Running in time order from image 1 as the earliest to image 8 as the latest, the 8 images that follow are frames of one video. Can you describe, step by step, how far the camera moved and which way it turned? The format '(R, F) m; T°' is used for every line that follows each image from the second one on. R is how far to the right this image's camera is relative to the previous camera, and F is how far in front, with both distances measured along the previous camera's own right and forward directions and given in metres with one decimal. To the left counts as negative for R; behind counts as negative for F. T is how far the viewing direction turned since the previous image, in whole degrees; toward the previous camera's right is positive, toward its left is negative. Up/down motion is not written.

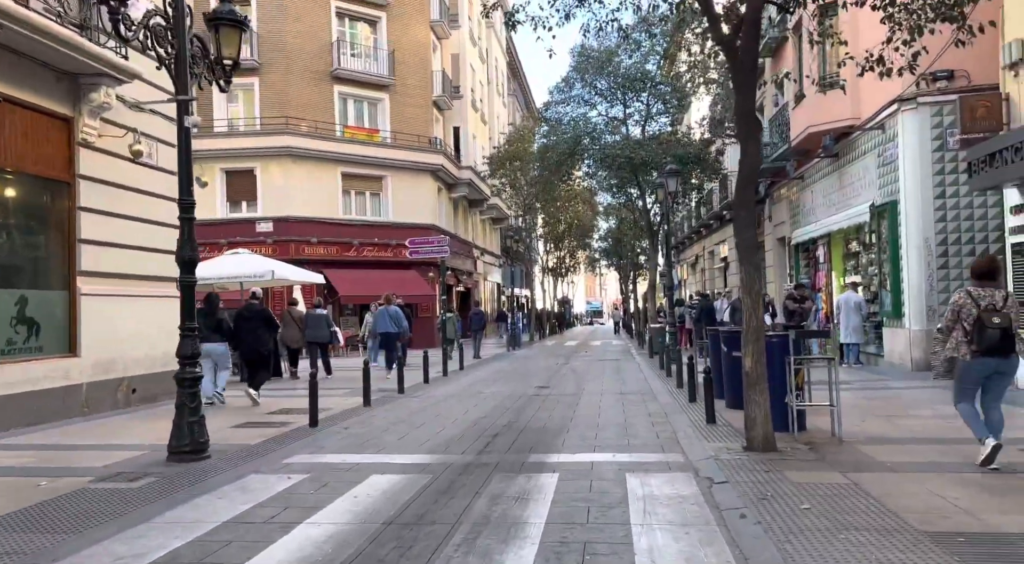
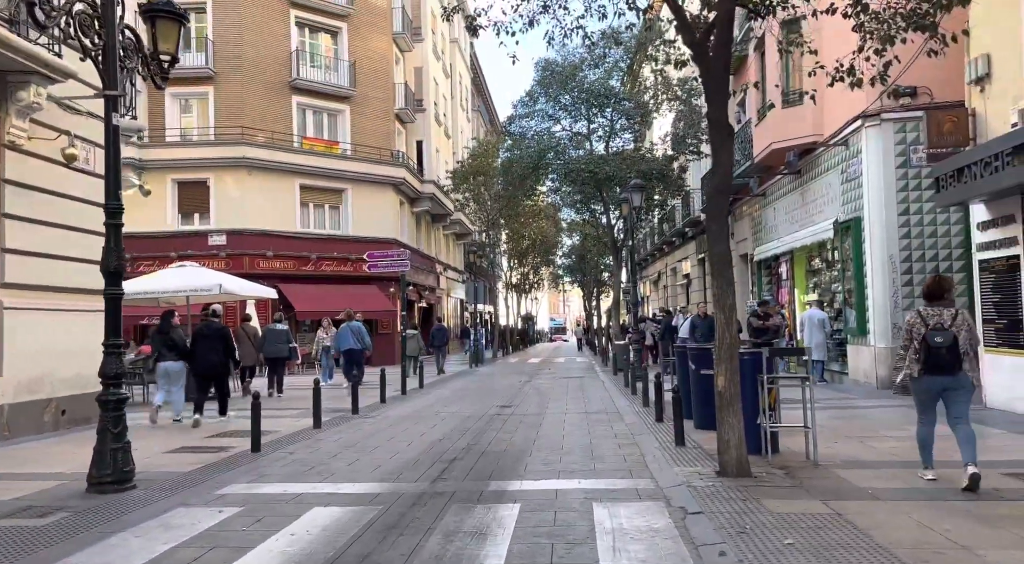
(0.0, +0.5) m; +3°
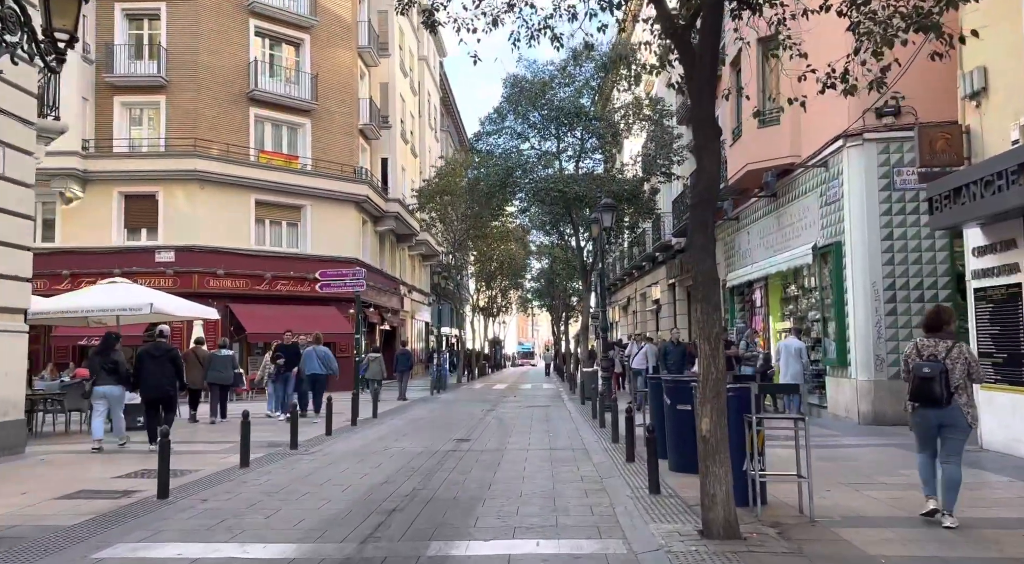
(+0.2, +1.1) m; +2°
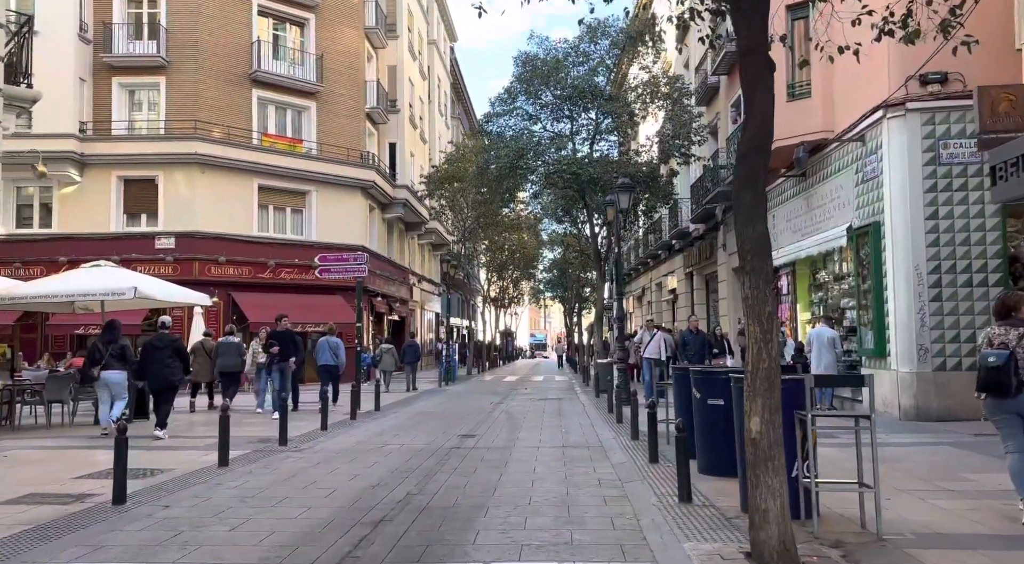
(0.0, +1.1) m; -1°
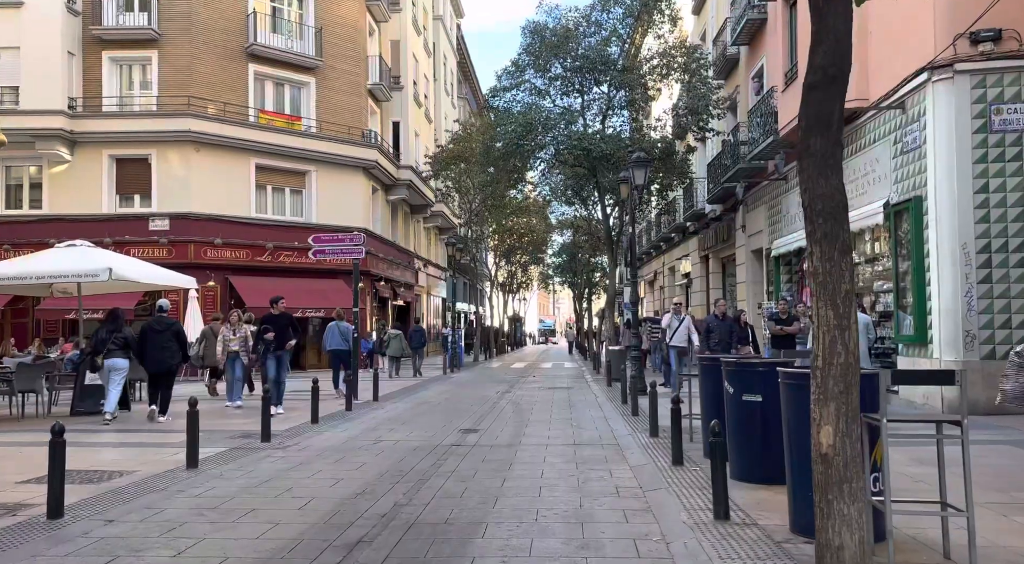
(0.0, +1.1) m; -1°
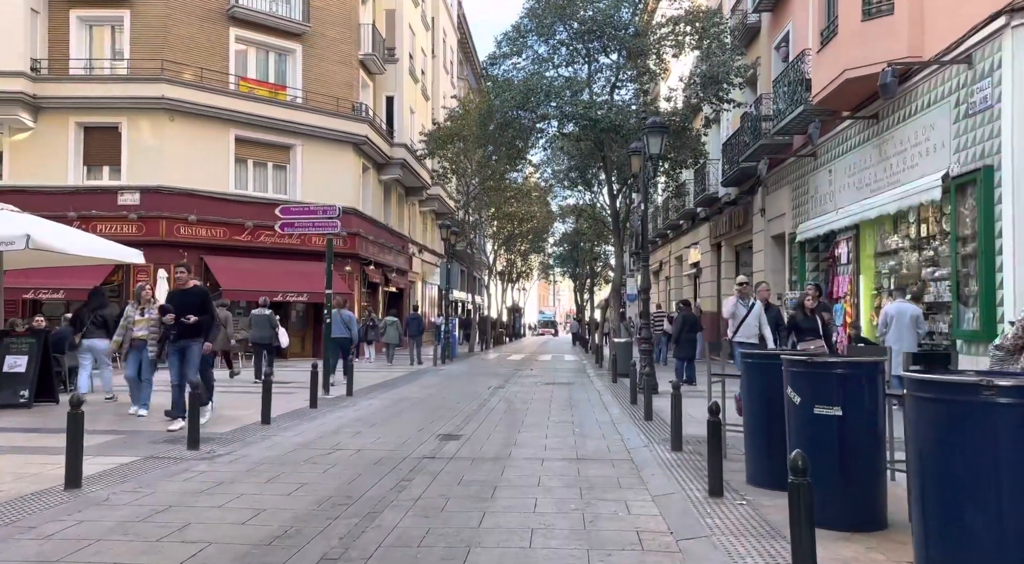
(+0.1, +1.9) m; 0°
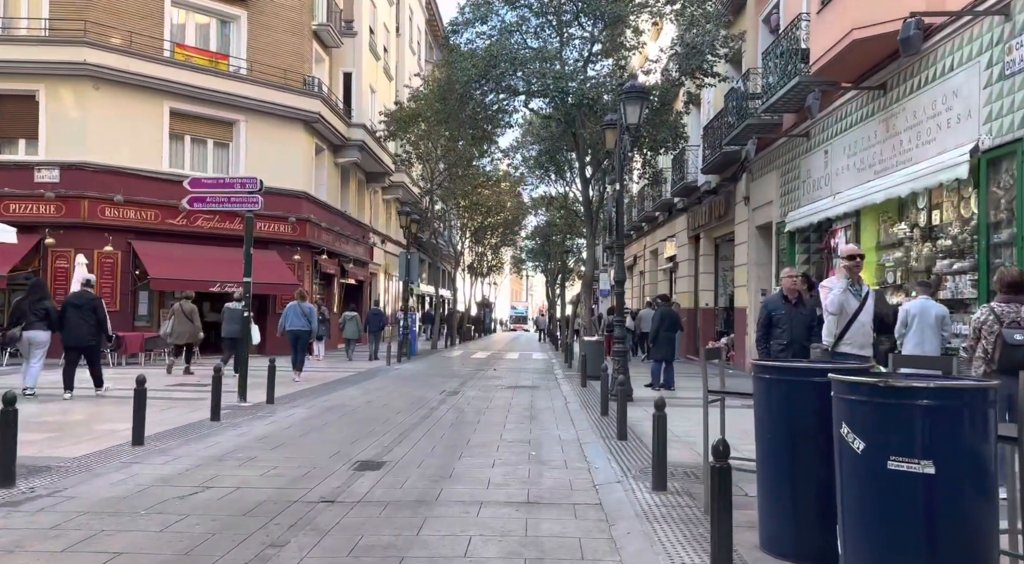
(+0.3, +2.0) m; +2°
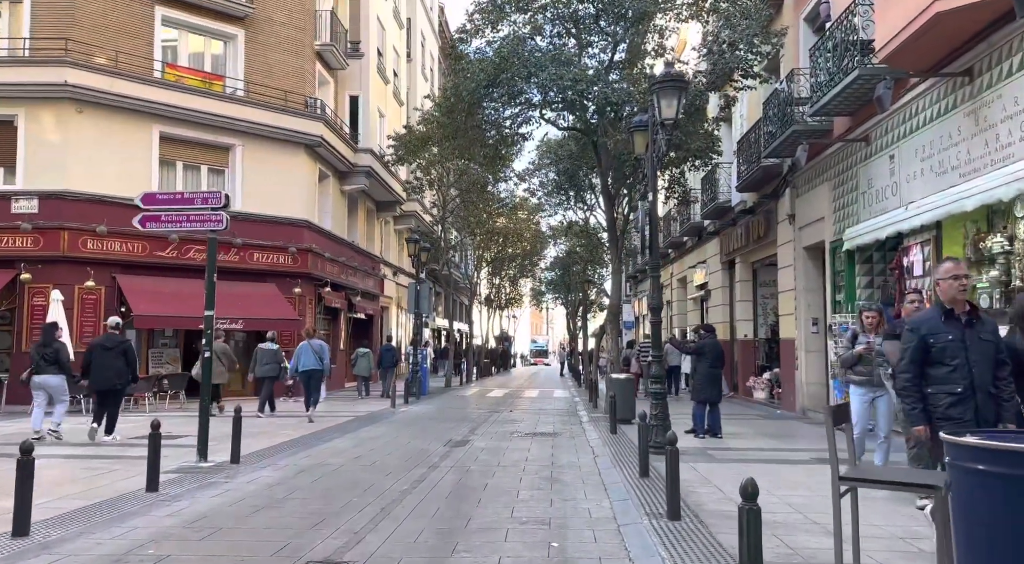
(+0.1, +2.0) m; -1°
